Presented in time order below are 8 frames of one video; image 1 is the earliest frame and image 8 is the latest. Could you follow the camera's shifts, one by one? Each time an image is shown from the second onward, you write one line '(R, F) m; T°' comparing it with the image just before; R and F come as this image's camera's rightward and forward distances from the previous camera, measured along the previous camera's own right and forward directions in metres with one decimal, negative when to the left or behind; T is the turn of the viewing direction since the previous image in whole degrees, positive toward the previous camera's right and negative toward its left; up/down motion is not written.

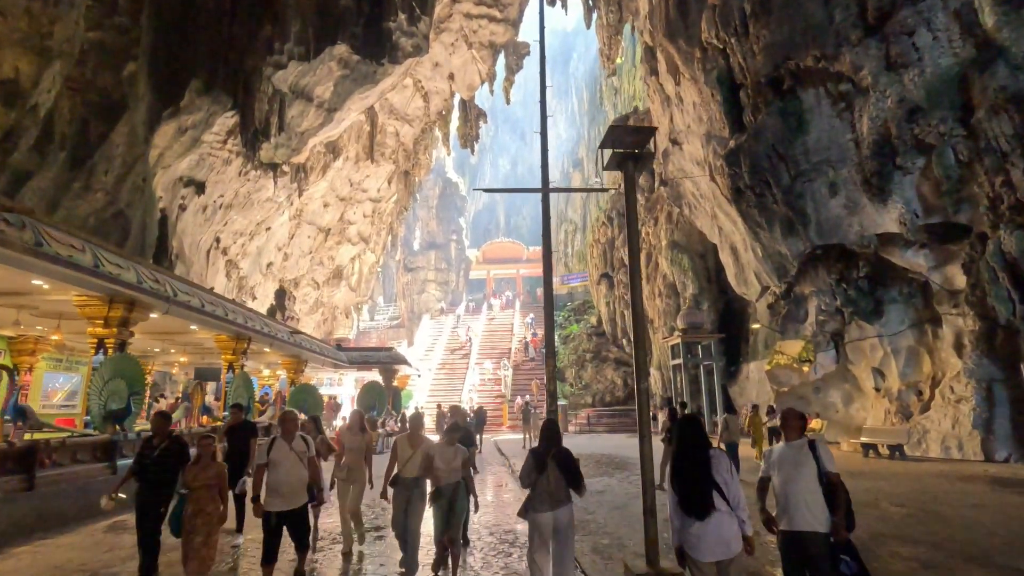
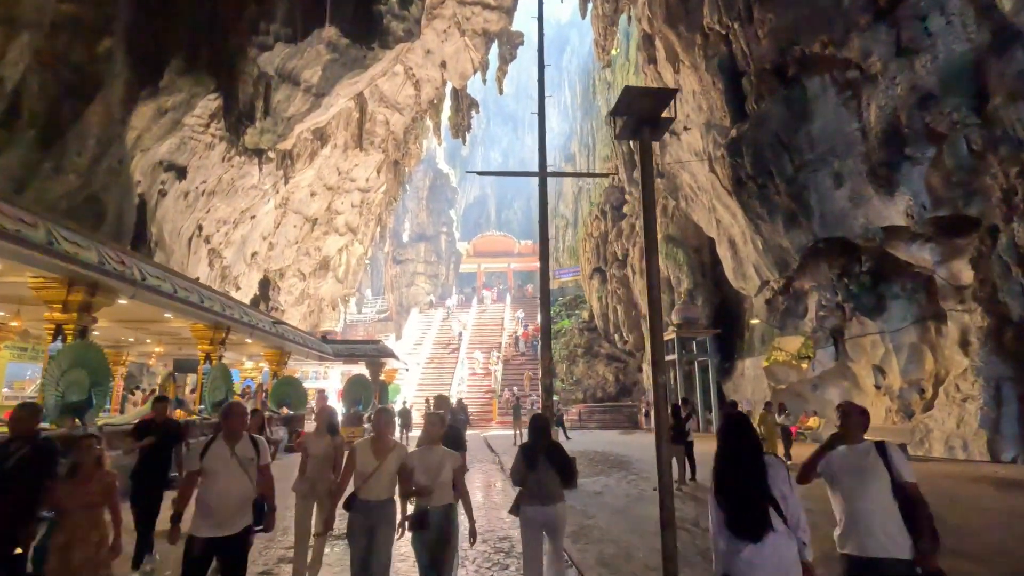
(-0.1, +0.5) m; +1°
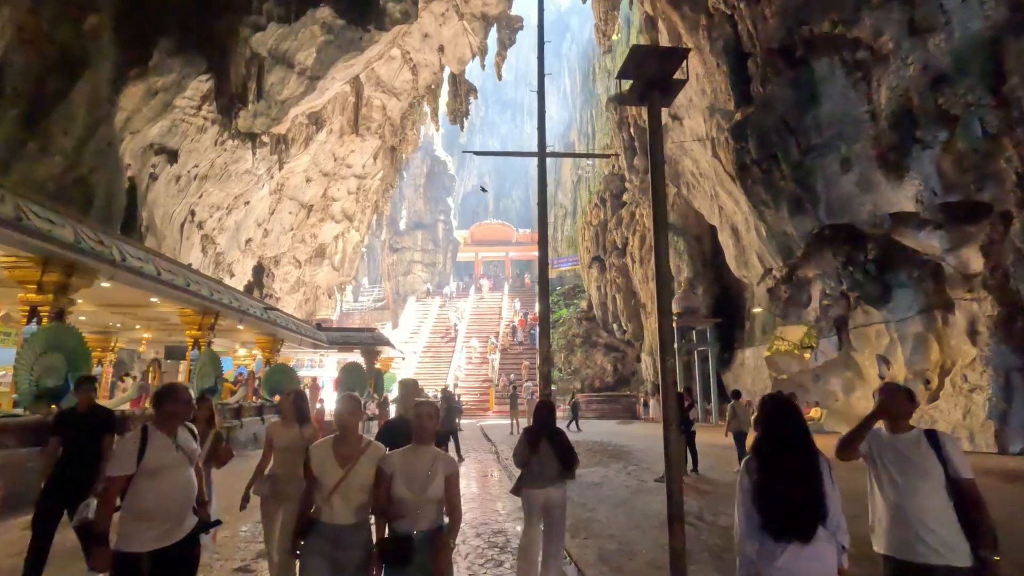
(0.0, +0.3) m; 0°
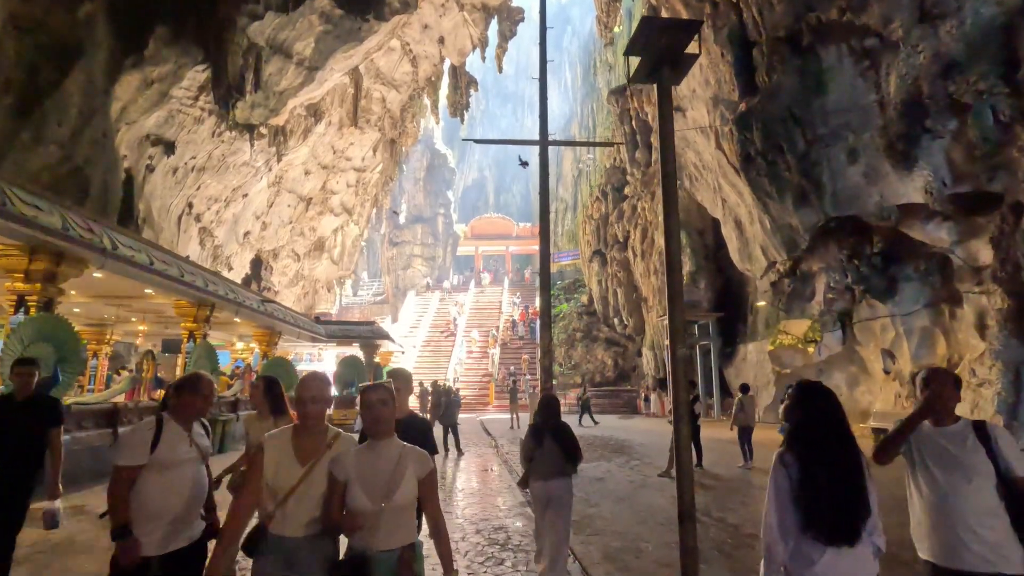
(0.0, +0.2) m; 0°
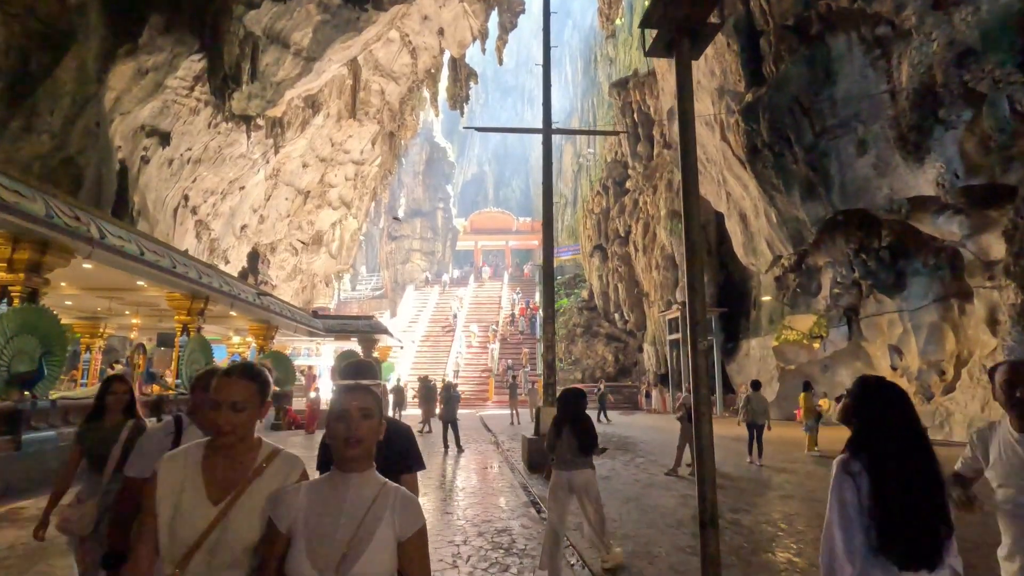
(0.0, +0.2) m; 0°
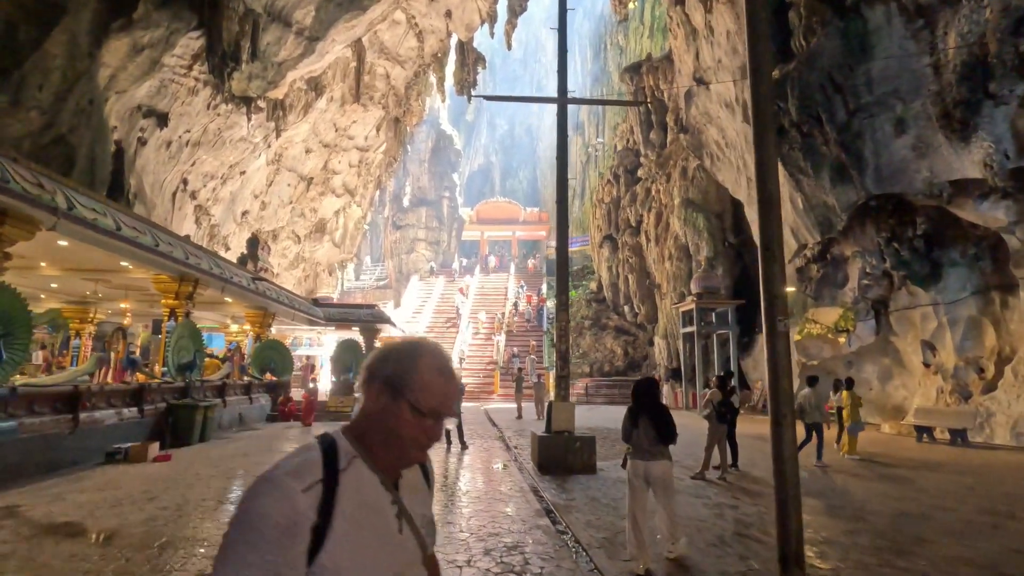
(-0.1, +0.7) m; -1°
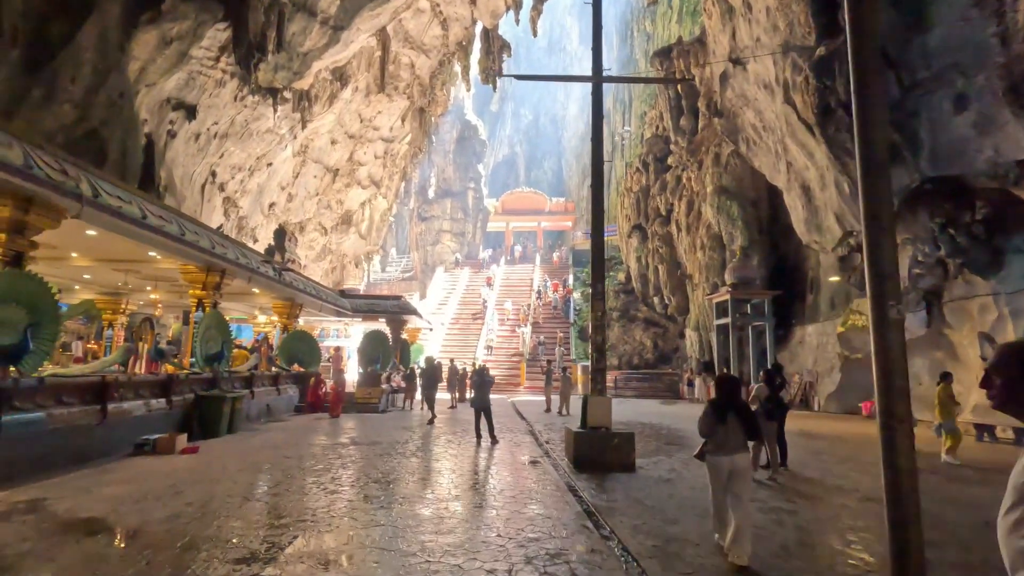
(-0.1, +0.3) m; -3°
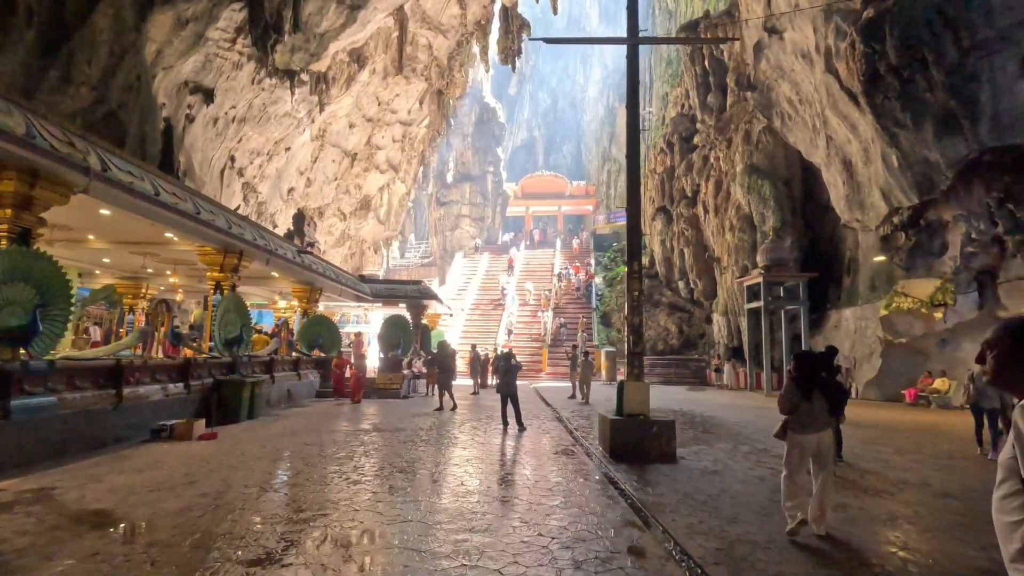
(-0.2, +0.4) m; -2°
